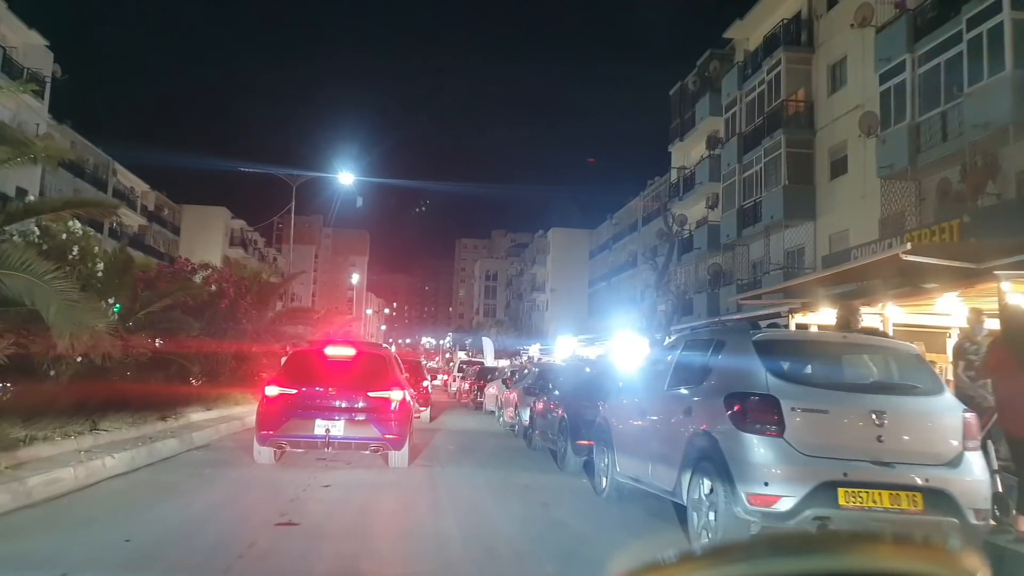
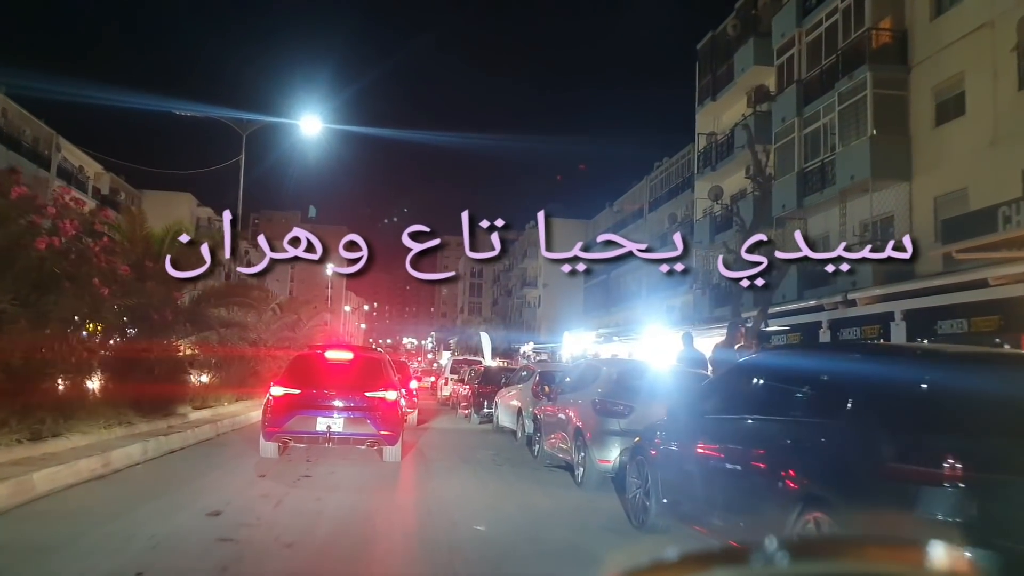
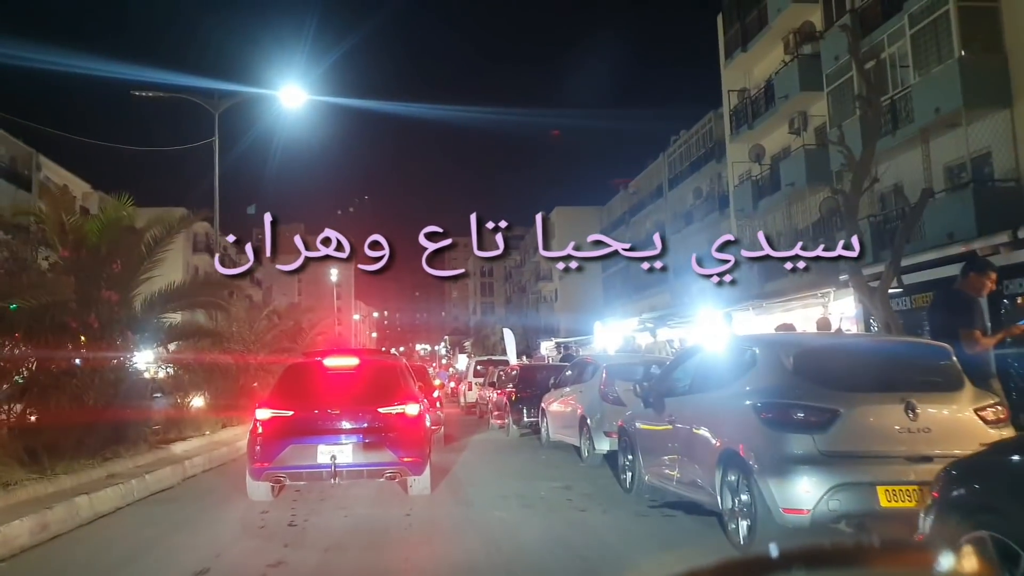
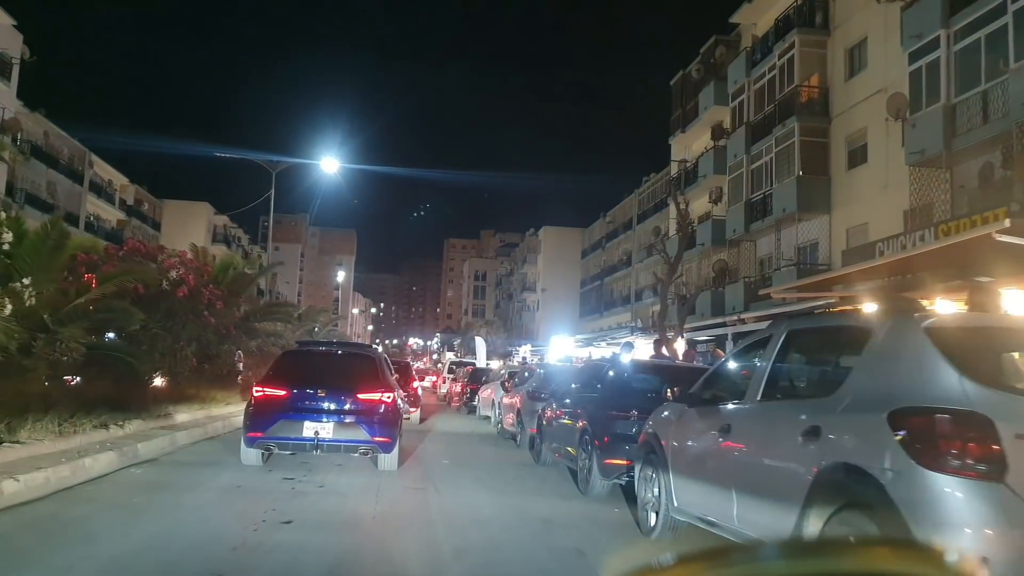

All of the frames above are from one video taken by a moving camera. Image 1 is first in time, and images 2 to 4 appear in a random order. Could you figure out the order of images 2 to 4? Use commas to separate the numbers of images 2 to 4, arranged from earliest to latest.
4, 2, 3
